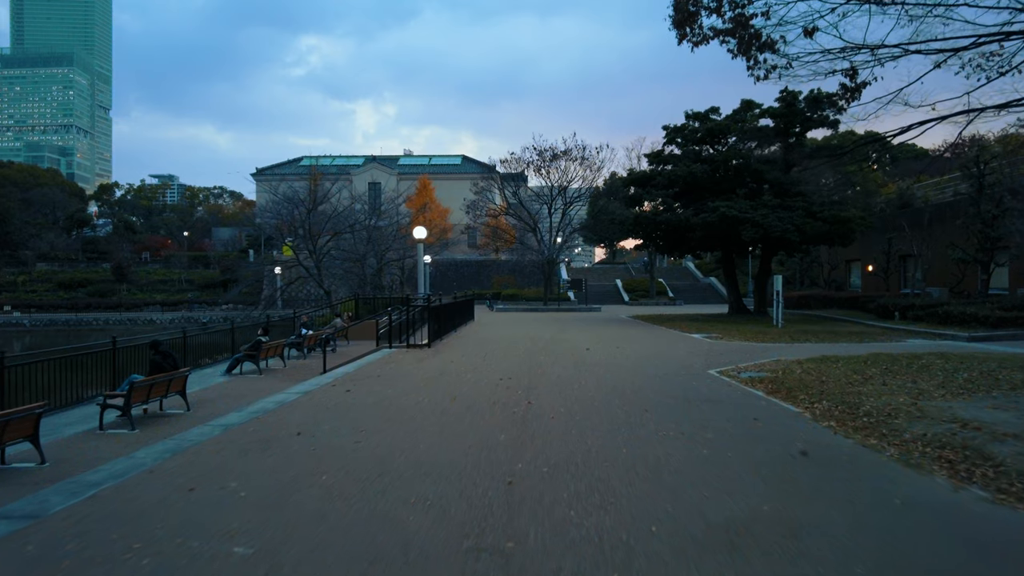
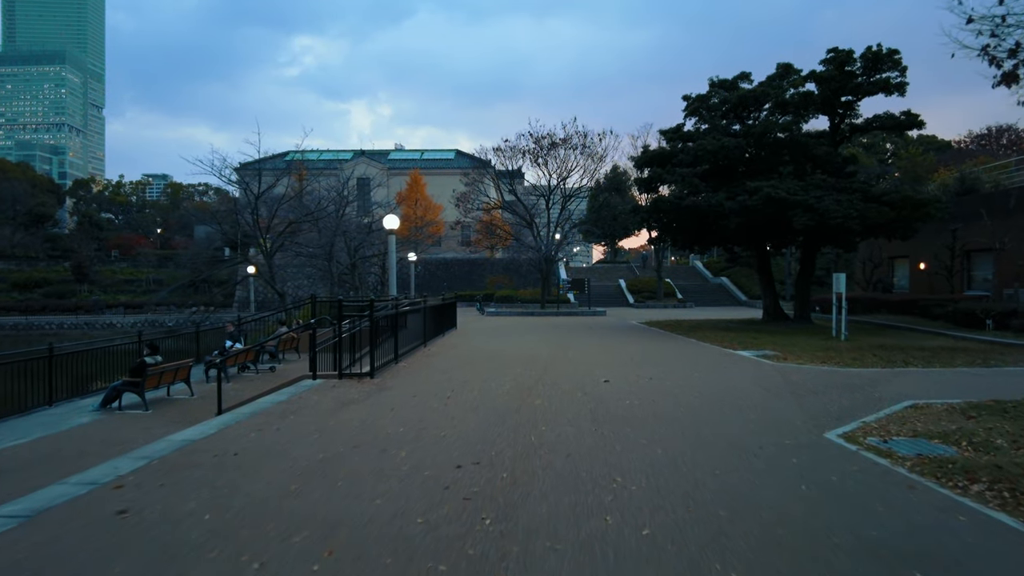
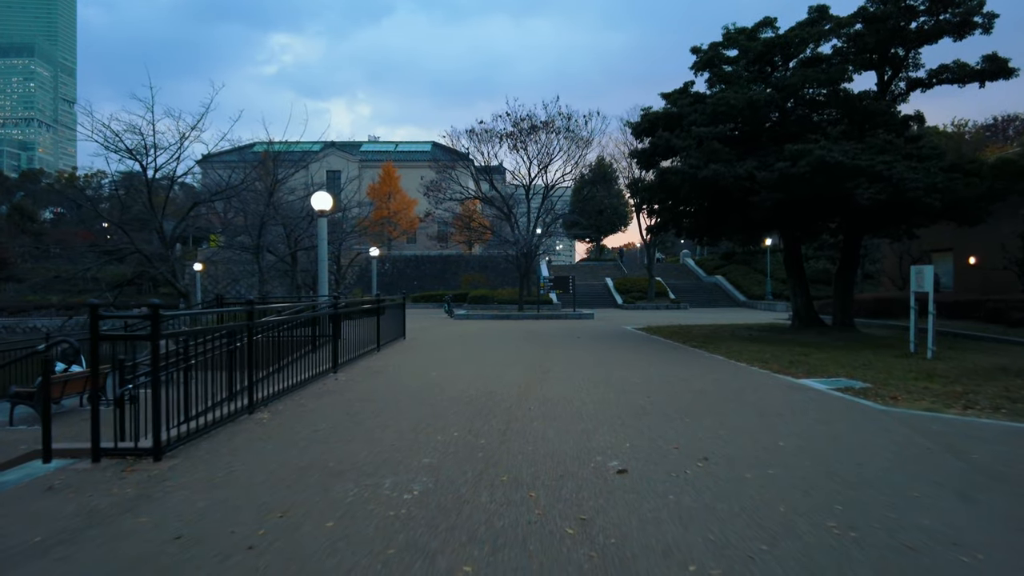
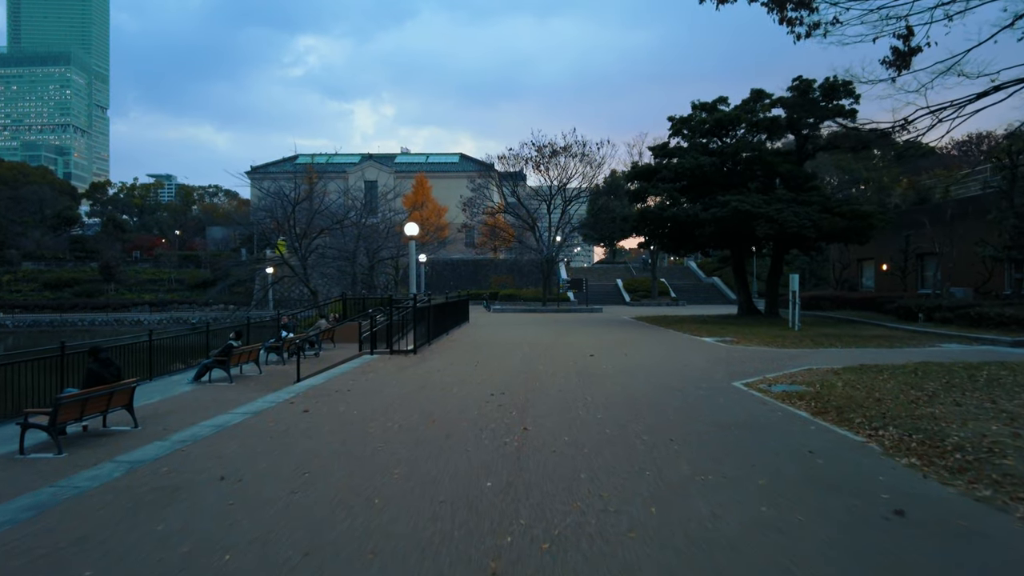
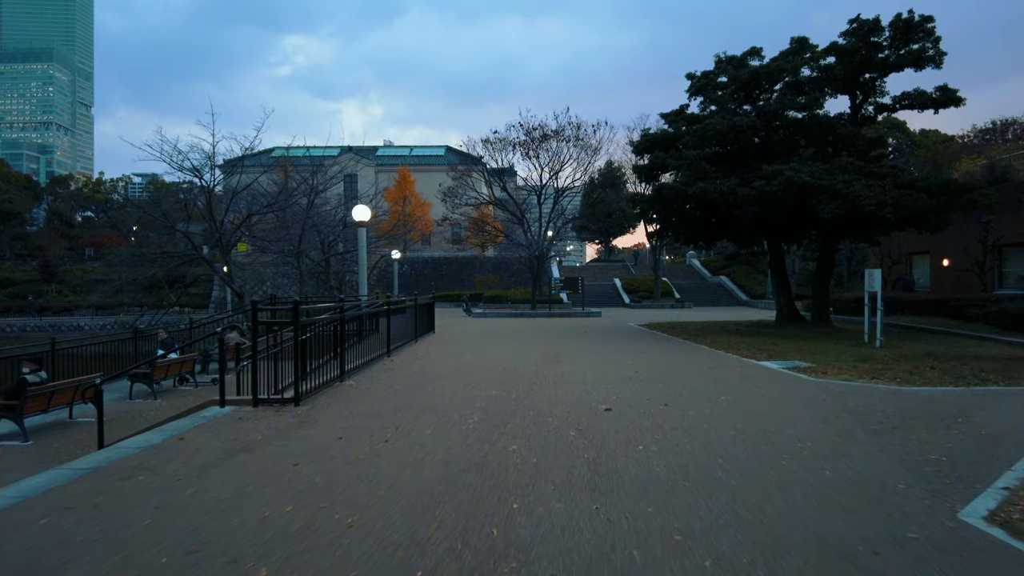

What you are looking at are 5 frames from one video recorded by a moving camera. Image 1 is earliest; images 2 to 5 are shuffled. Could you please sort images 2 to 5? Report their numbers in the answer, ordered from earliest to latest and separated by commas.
4, 2, 5, 3
